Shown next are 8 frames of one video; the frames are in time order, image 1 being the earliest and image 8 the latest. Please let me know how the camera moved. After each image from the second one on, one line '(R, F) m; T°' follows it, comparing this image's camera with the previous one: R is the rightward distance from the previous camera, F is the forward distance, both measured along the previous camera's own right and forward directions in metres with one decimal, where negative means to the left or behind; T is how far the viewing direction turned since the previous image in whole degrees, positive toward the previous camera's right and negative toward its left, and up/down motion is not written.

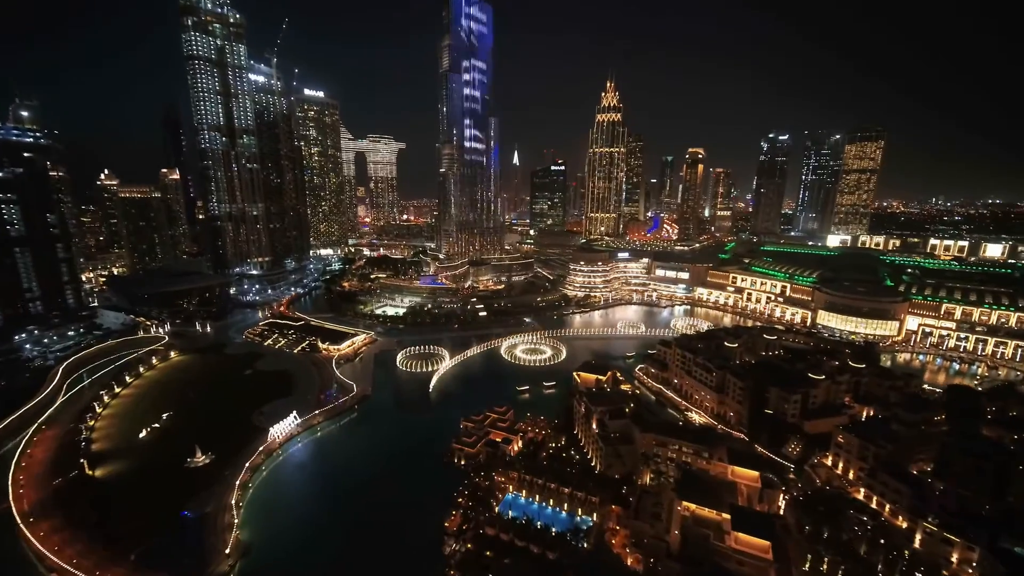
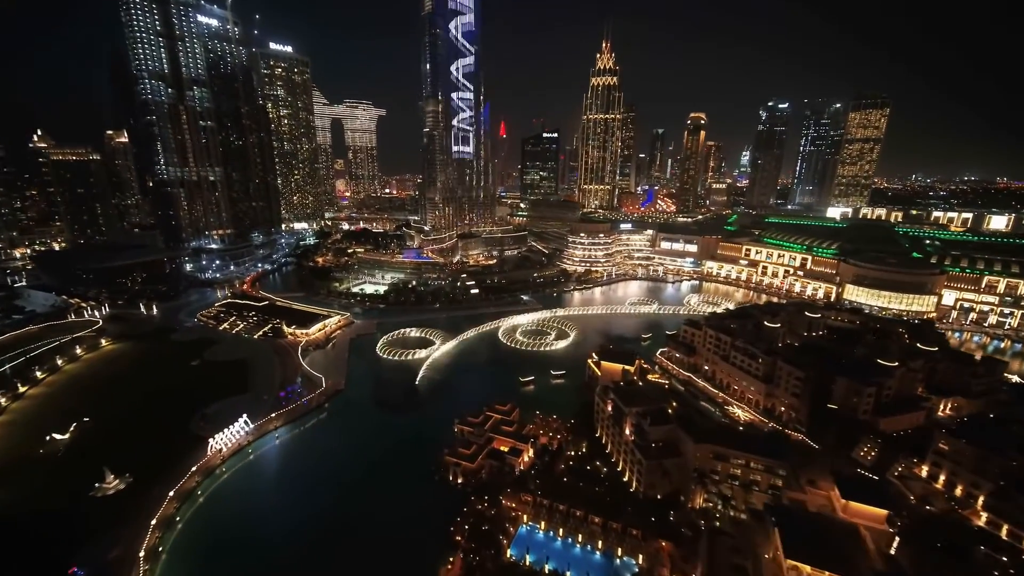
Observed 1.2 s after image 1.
(-1.7, +9.2) m; +2°
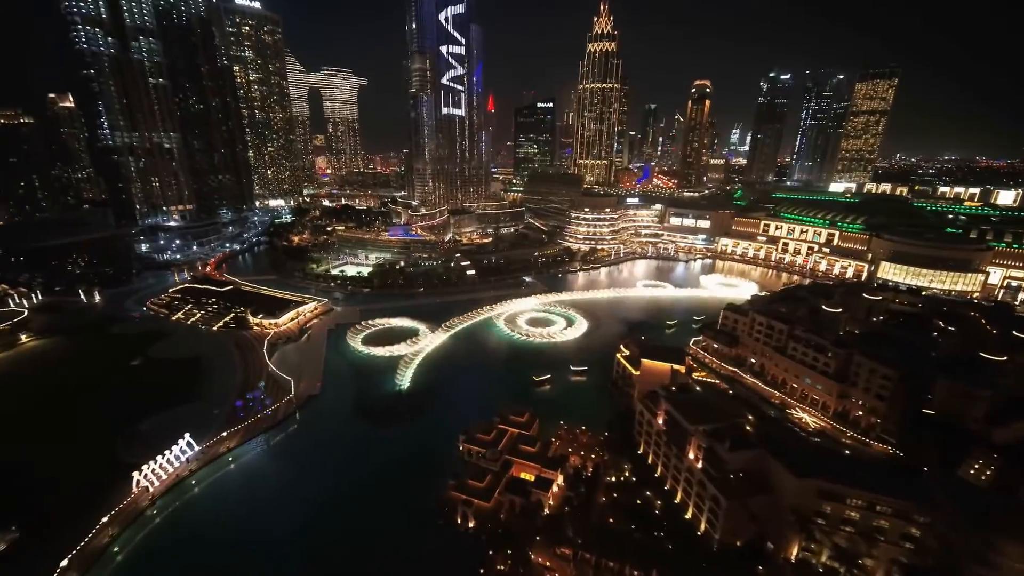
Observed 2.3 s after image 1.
(-2.1, +8.1) m; +2°
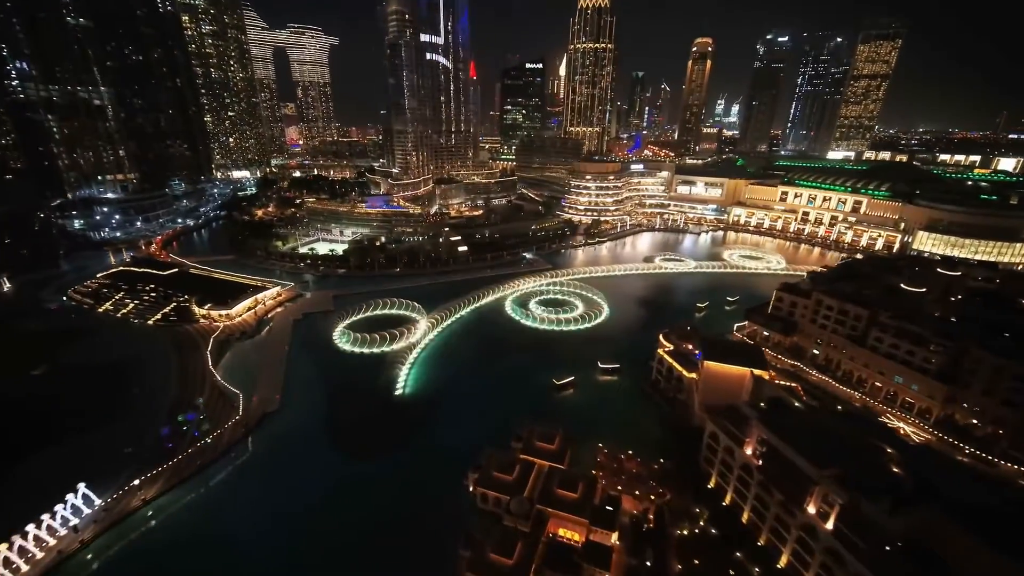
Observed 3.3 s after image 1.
(-2.1, +8.1) m; +2°
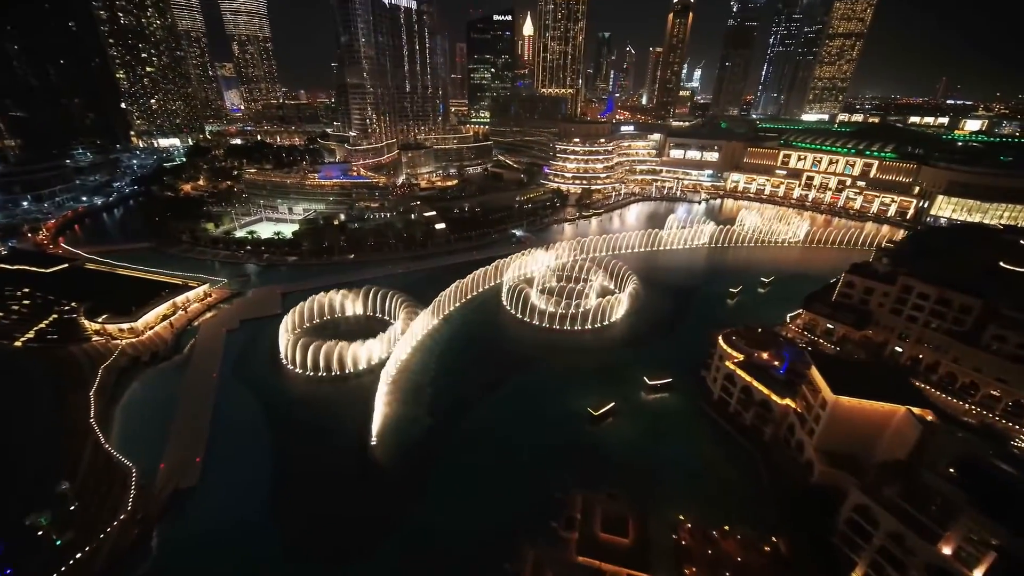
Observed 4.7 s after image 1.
(-2.6, +8.3) m; +4°
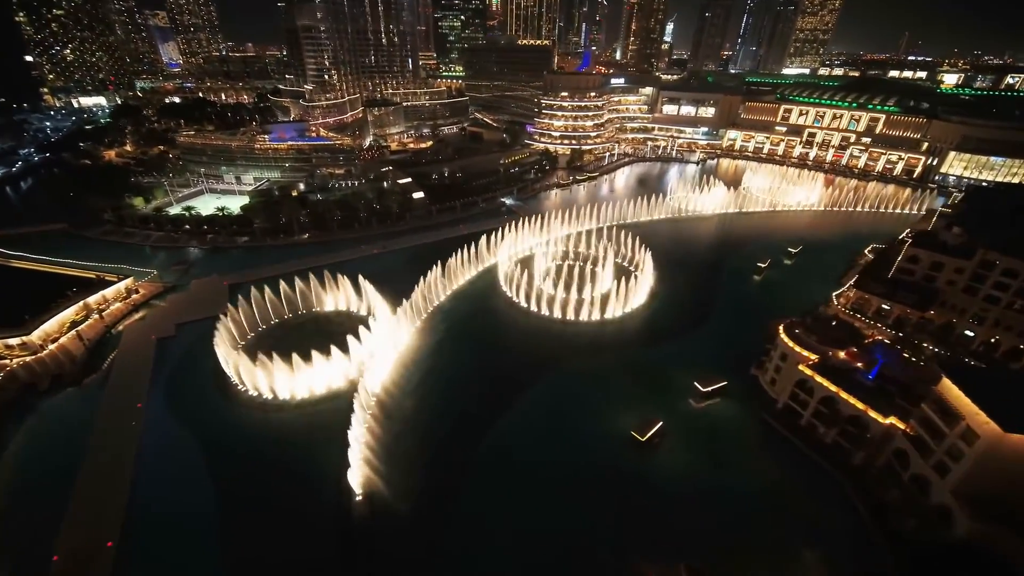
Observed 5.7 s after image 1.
(-1.8, +5.4) m; +3°
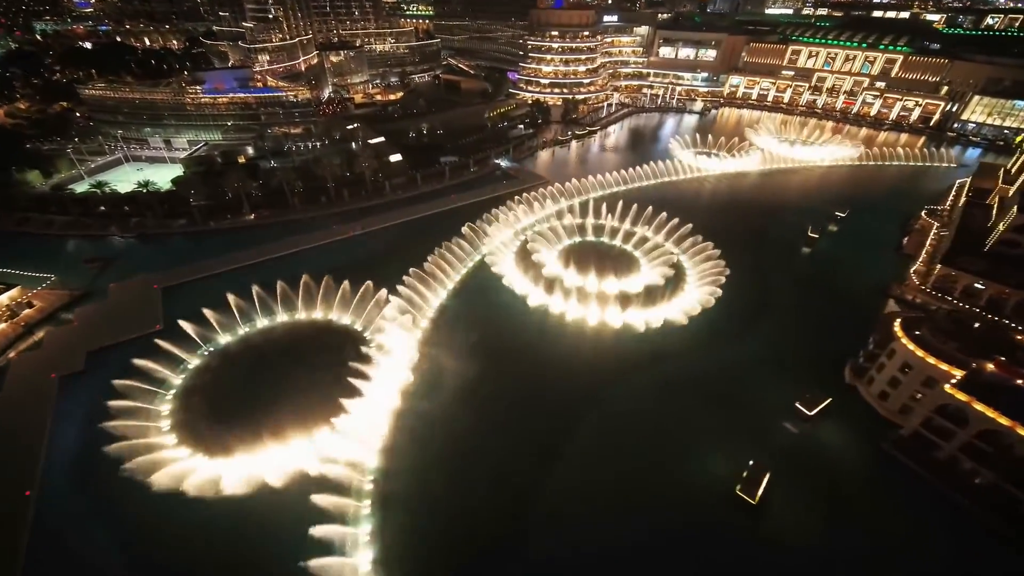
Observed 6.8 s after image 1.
(-2.5, +5.6) m; +4°
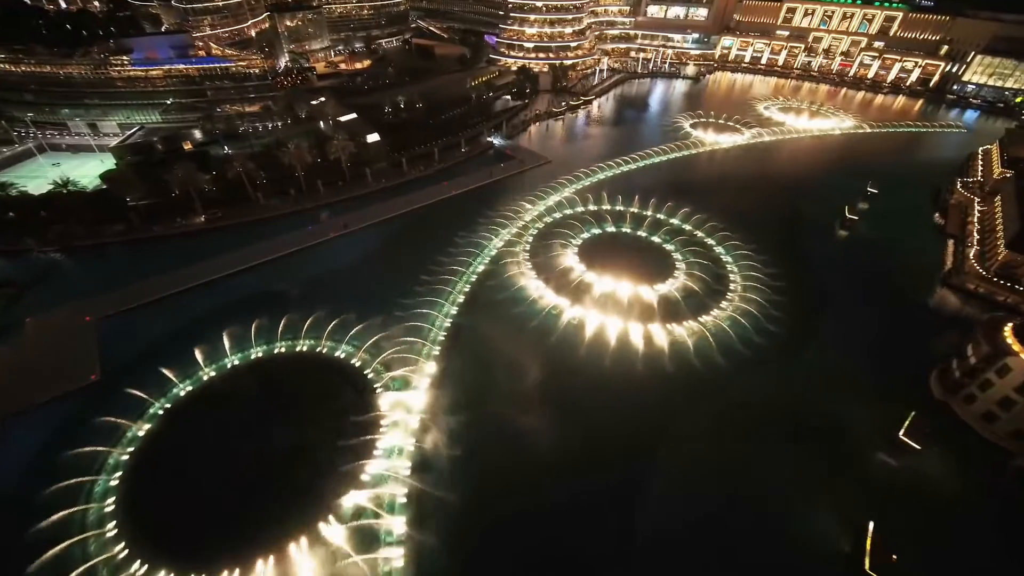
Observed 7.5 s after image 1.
(-2.1, +3.6) m; +3°
